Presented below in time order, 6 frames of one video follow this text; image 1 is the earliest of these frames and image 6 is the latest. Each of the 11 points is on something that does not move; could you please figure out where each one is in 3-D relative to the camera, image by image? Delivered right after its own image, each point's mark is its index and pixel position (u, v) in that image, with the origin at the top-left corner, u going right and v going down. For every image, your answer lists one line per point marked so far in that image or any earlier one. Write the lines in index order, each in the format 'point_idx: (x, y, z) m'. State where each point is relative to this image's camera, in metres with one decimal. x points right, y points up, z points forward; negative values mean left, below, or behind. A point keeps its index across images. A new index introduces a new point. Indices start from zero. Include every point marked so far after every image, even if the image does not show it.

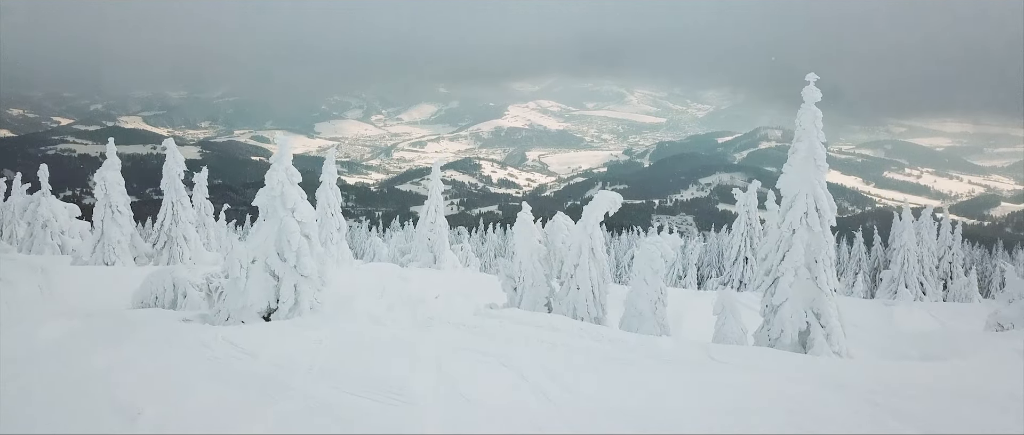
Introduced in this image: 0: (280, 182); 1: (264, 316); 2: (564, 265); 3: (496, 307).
0: (-8.3, +1.3, +19.2) m
1: (-8.8, -3.5, +19.0) m
2: (+1.8, -1.7, +18.8) m
3: (-0.6, -3.4, +19.8) m
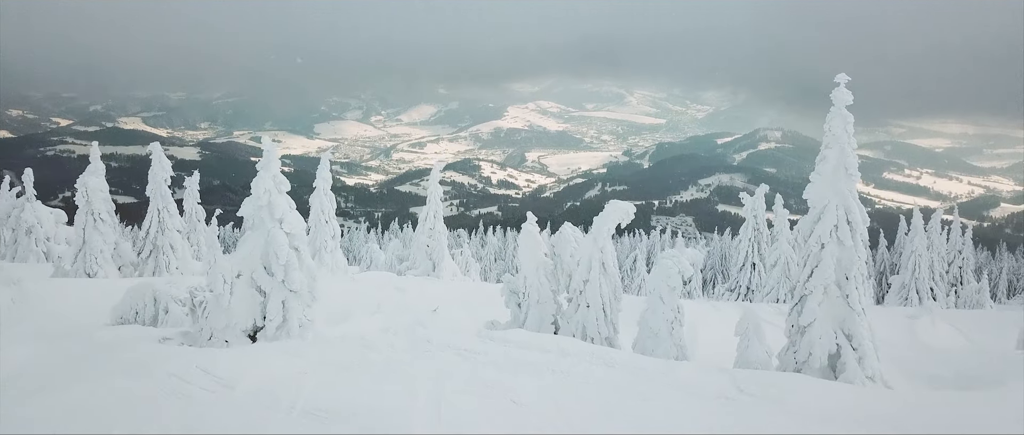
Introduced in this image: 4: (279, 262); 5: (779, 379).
0: (-8.1, +0.9, +17.8) m
1: (-8.6, -3.9, +17.6) m
2: (+2.0, -2.1, +17.5) m
3: (-0.5, -3.8, +18.5) m
4: (-7.6, -1.5, +17.6) m
5: (+7.1, -4.3, +14.3) m
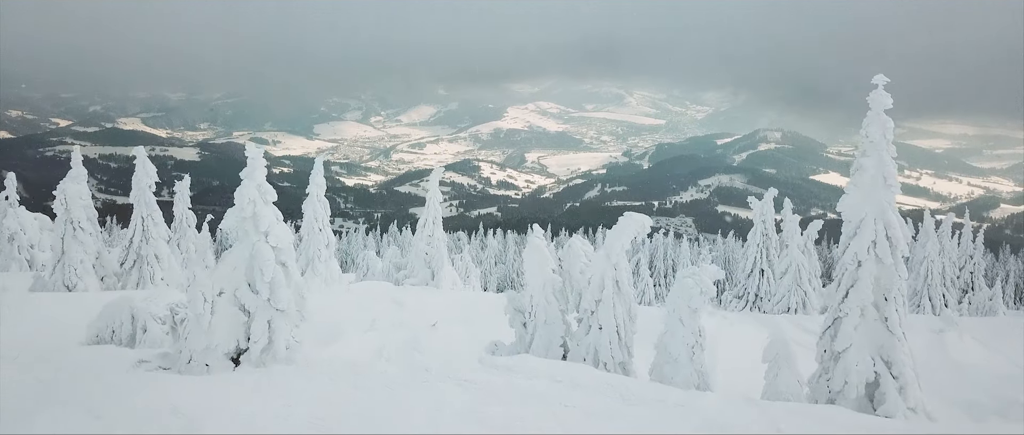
0: (-8.0, +0.5, +16.5) m
1: (-8.5, -4.3, +16.2) m
2: (+2.1, -2.5, +16.1) m
3: (-0.3, -4.2, +17.1) m
4: (-7.4, -1.8, +16.2) m
5: (+7.3, -4.7, +12.9) m
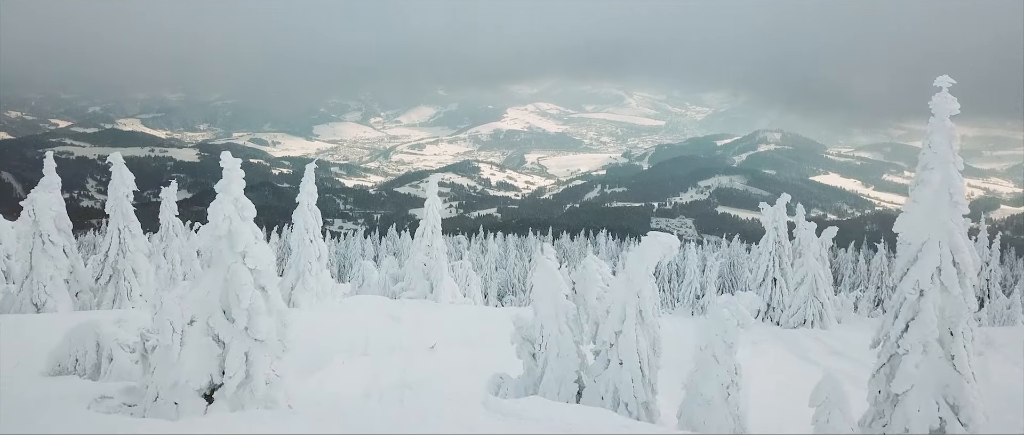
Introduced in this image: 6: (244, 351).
0: (-7.7, 0.0, +14.6) m
1: (-8.3, -4.8, +14.4) m
2: (+2.3, -3.0, +14.3) m
3: (-0.1, -4.7, +15.3) m
4: (-7.2, -2.4, +14.4) m
5: (+7.5, -5.2, +11.1) m
6: (-7.3, -3.6, +14.6) m
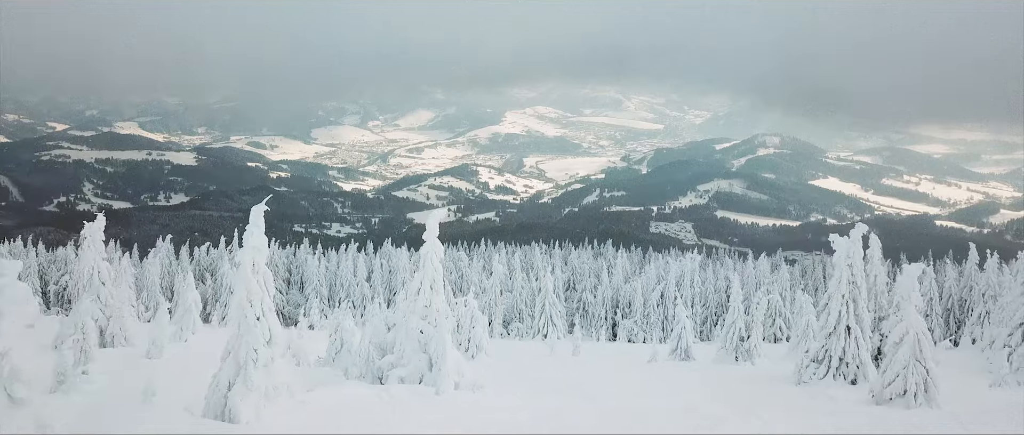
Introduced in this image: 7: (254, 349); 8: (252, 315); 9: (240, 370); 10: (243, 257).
0: (-6.5, -2.2, +6.5) m
1: (-7.0, -7.0, +6.2) m
2: (+3.6, -5.2, +6.1) m
3: (+1.1, -6.9, +7.2) m
4: (-6.0, -4.6, +6.2) m
5: (+8.8, -7.4, +3.0) m
6: (-6.1, -5.8, +6.4) m
7: (-9.3, -4.4, +18.9) m
8: (-9.2, -3.6, +19.1) m
9: (-9.5, -5.3, +19.0) m
10: (-9.3, -1.9, +18.8) m
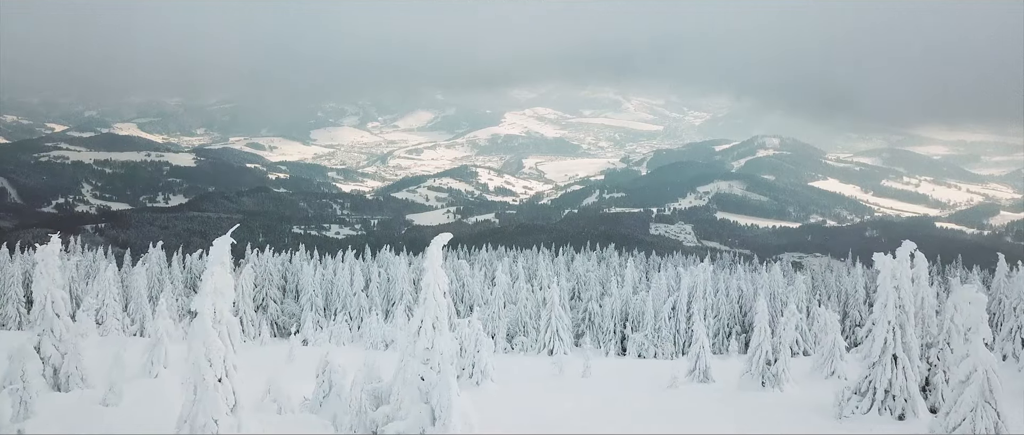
0: (-5.8, -3.2, +2.8) m
1: (-6.4, -8.0, +2.6) m
2: (+4.3, -6.2, +2.5) m
3: (+1.8, -7.9, +3.5) m
4: (-5.3, -5.6, +2.6) m
5: (+9.5, -8.4, -0.6) m
6: (-5.4, -6.8, +2.8) m
7: (-8.7, -5.4, +15.3) m
8: (-8.6, -4.6, +15.4) m
9: (-8.8, -6.3, +15.3) m
10: (-8.6, -2.9, +15.2) m
